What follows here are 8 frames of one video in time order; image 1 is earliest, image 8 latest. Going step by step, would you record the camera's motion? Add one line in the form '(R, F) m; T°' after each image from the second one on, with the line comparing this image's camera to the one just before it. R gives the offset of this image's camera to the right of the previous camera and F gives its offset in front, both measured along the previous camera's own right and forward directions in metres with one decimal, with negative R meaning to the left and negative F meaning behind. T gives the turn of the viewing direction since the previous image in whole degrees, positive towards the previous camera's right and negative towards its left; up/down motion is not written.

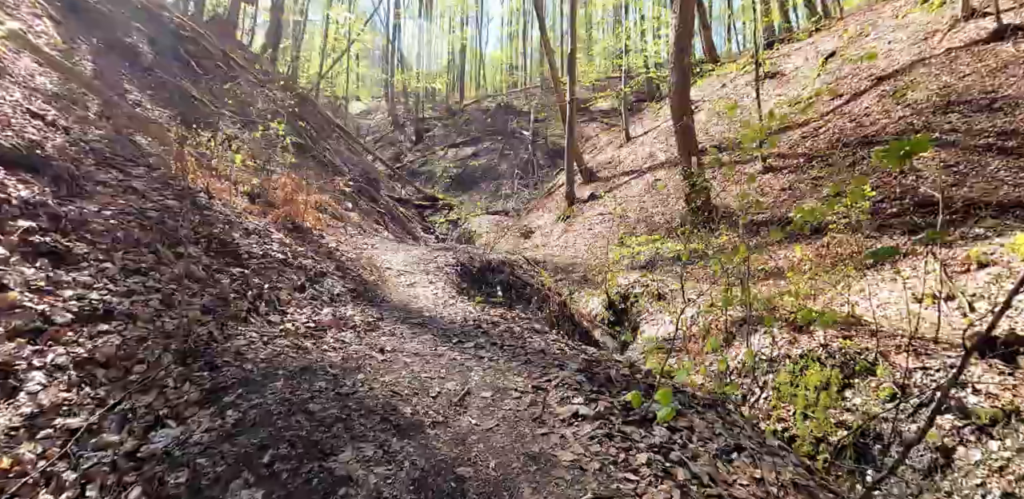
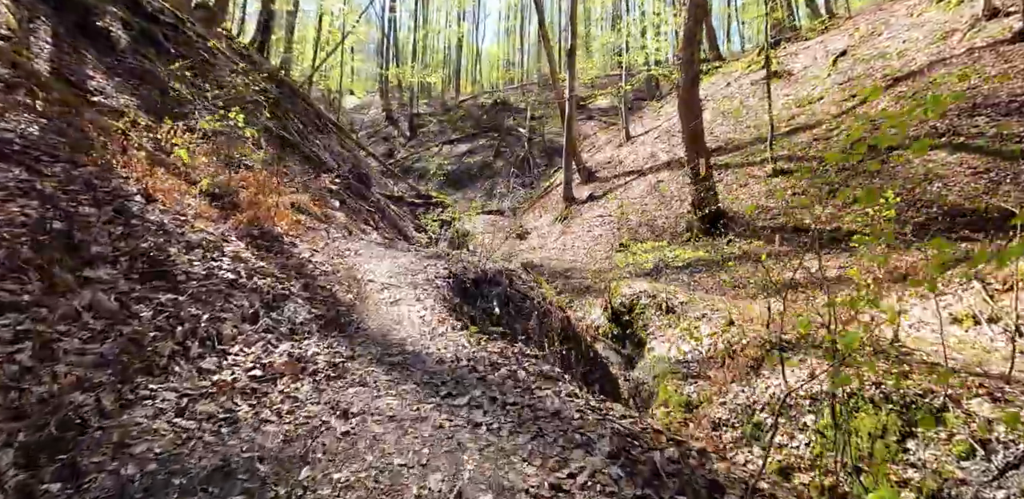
(-0.1, +0.9) m; +1°
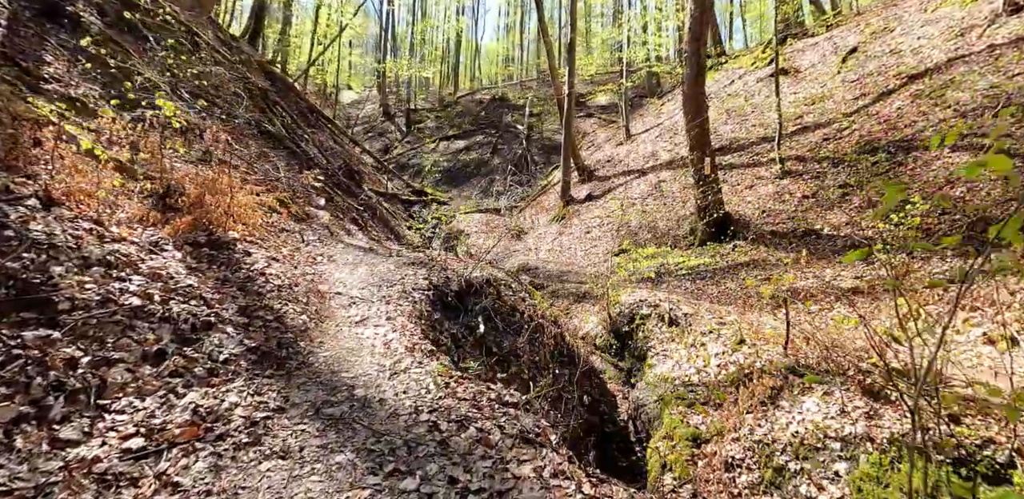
(+0.1, +0.8) m; 0°
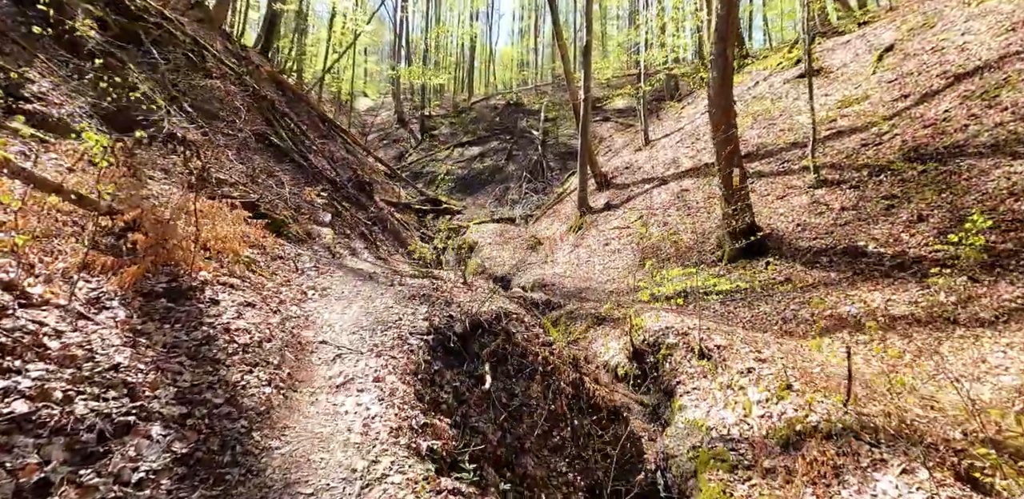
(+0.1, +0.8) m; -2°
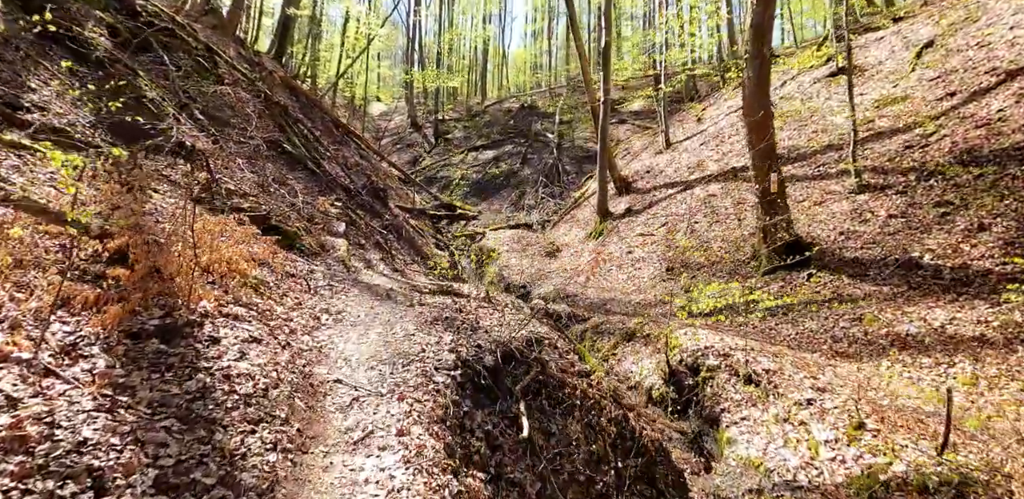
(-0.2, +0.7) m; -1°
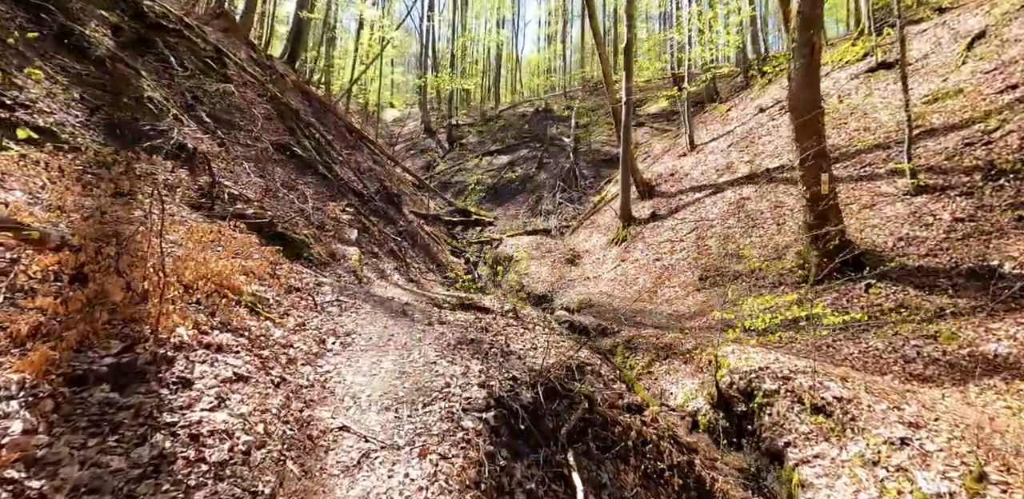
(-0.2, +0.9) m; -1°
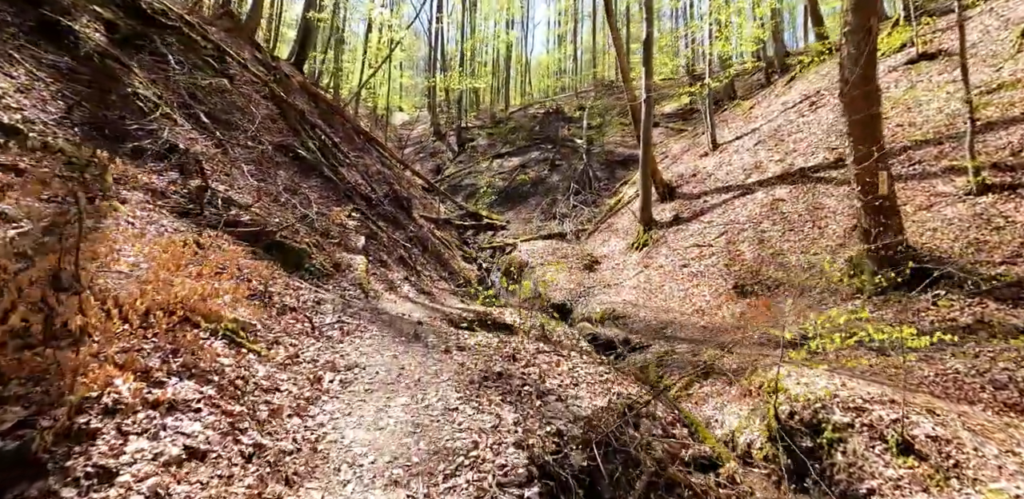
(-0.2, +1.0) m; -1°
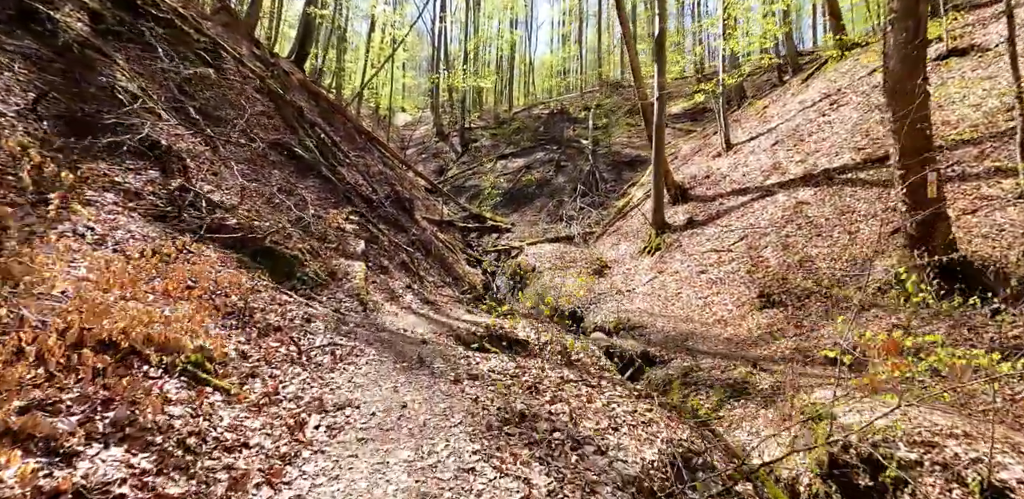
(-0.2, +0.8) m; 0°
